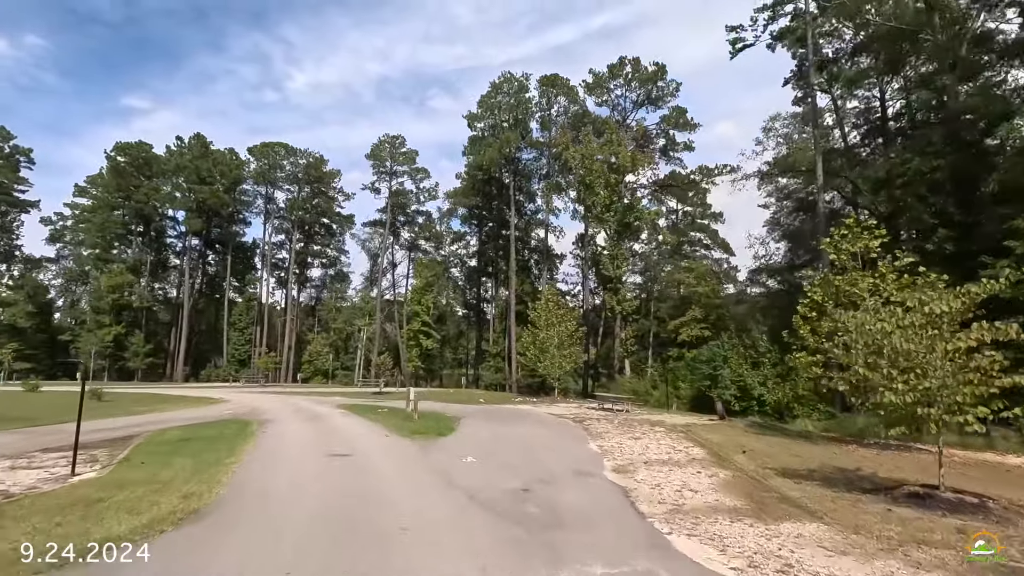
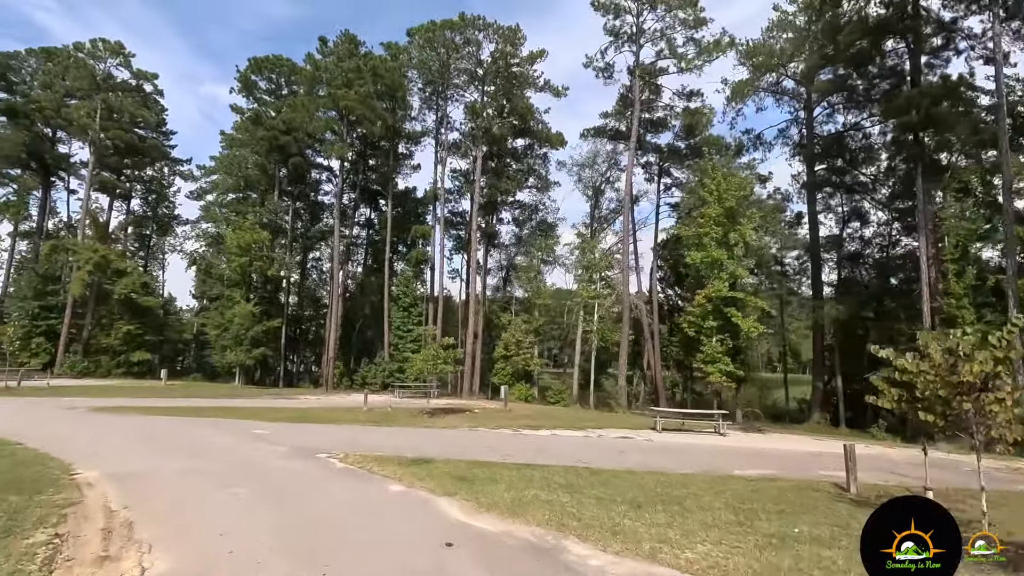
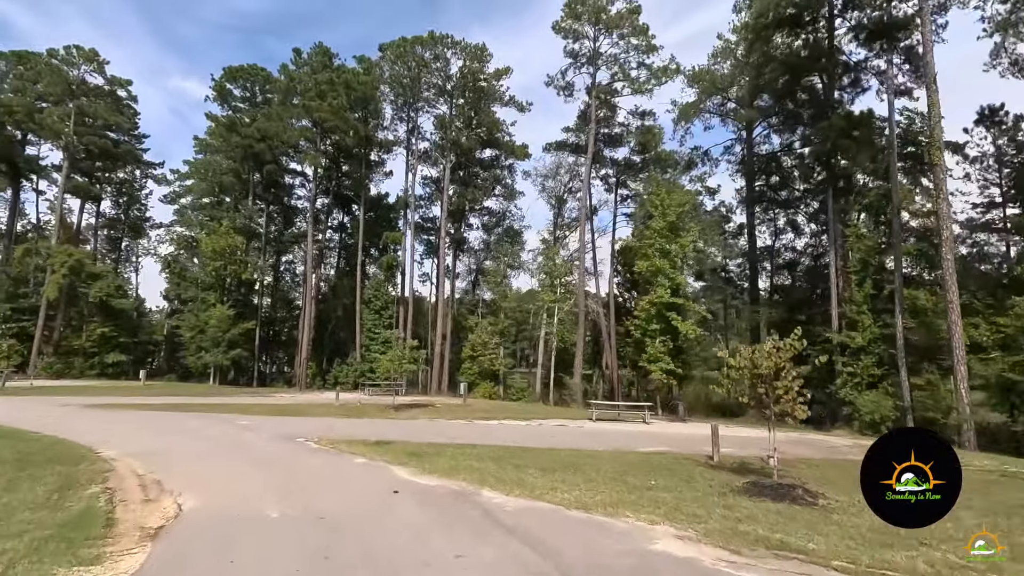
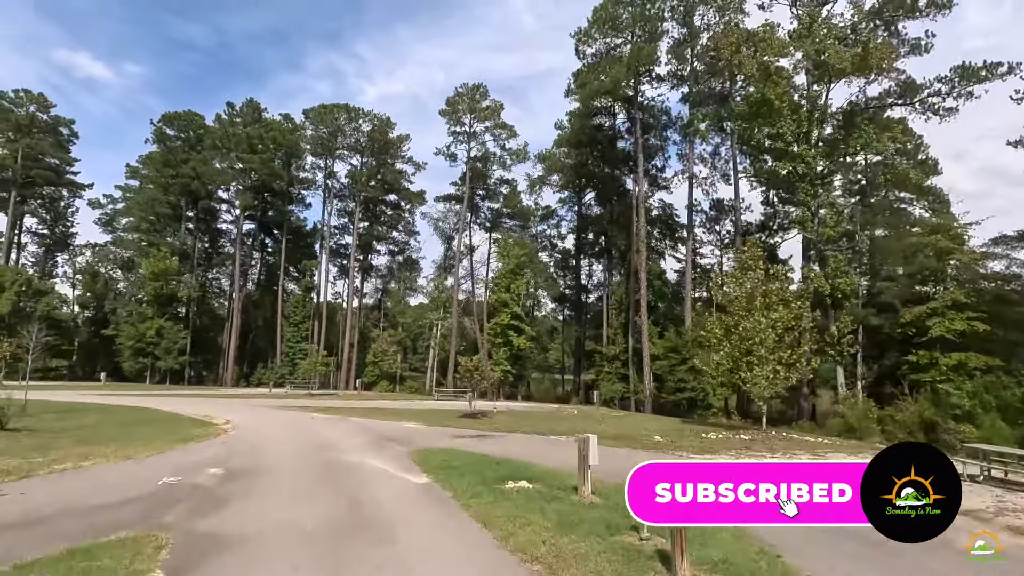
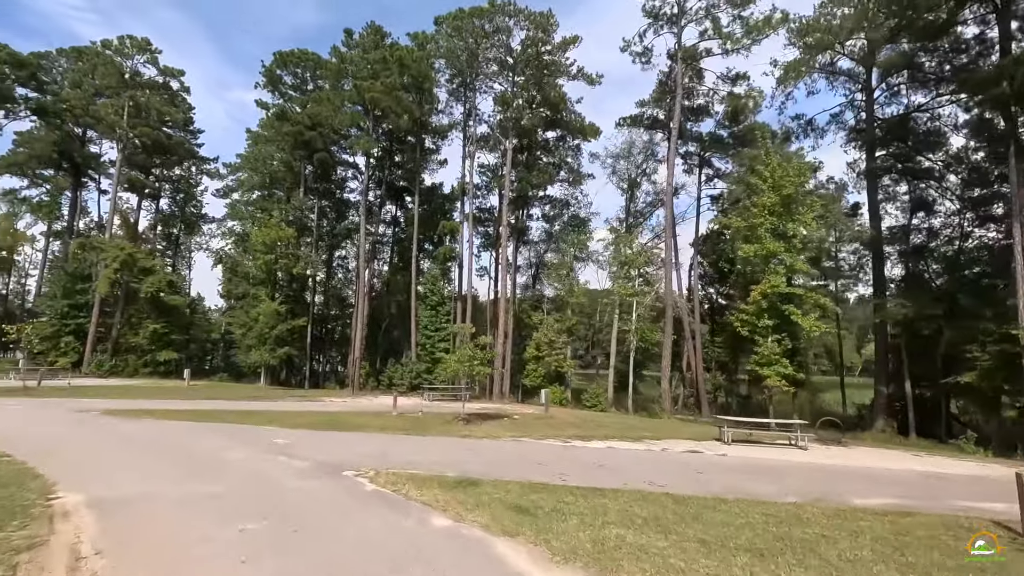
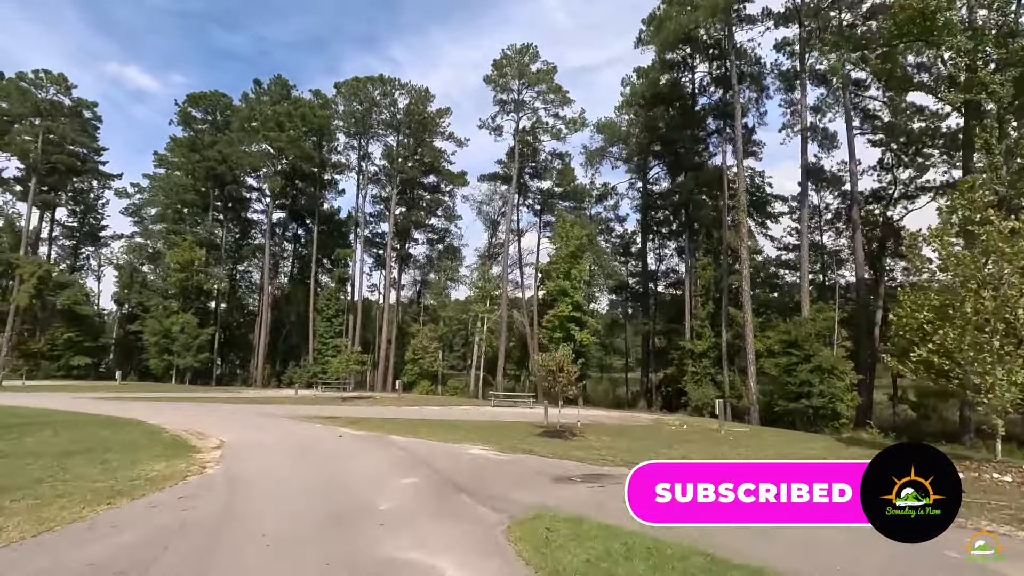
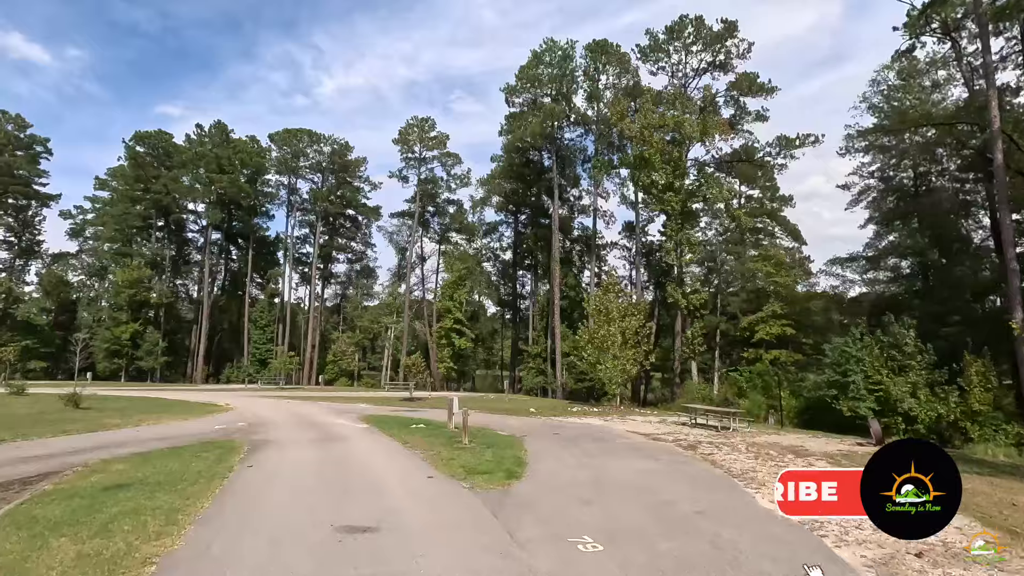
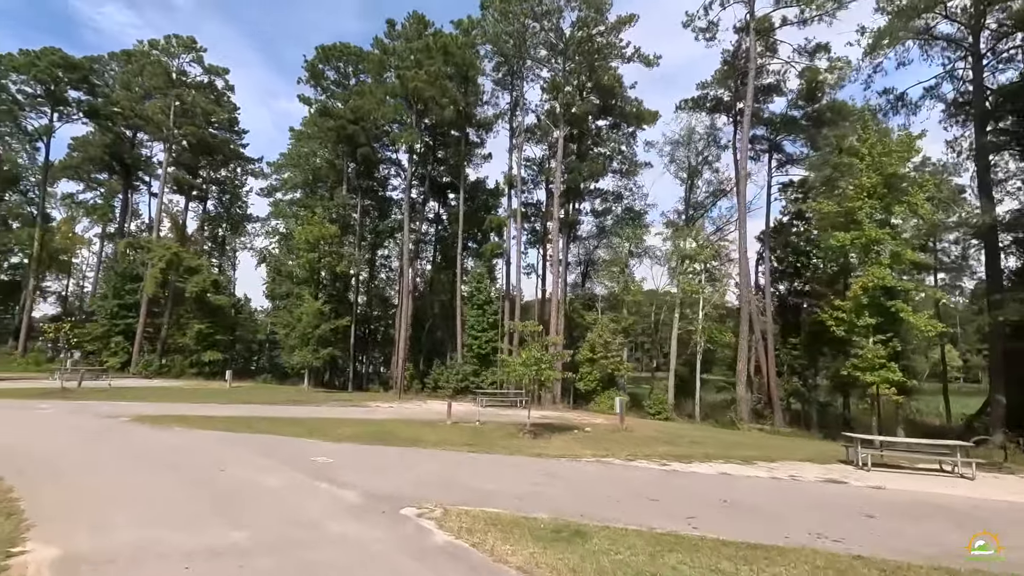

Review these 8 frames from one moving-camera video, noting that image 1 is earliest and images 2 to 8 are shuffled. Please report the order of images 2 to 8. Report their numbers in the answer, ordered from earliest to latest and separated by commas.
7, 4, 6, 3, 2, 5, 8
